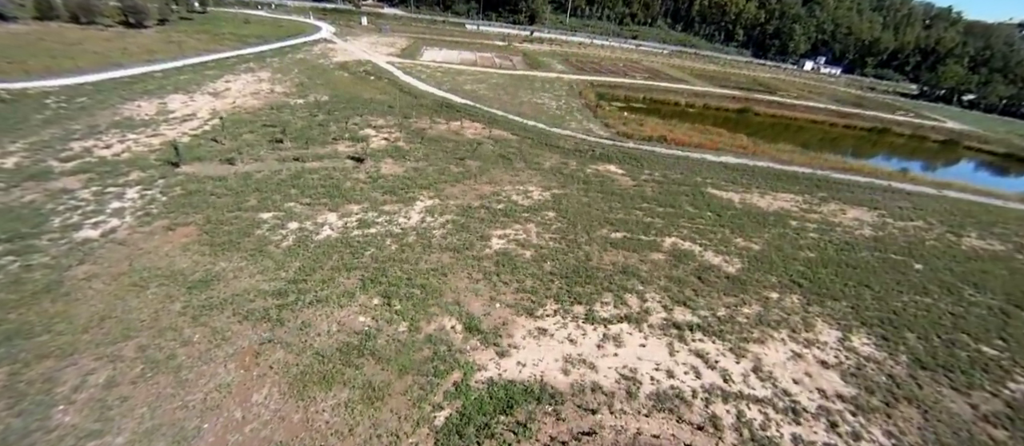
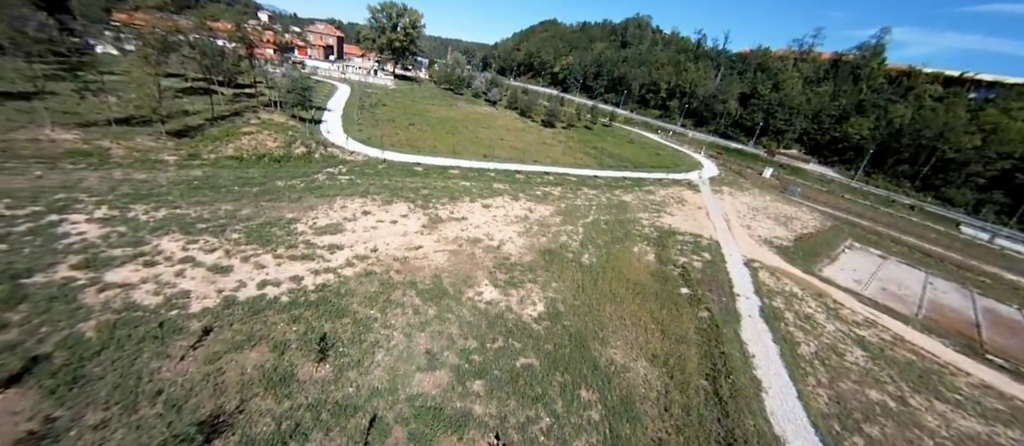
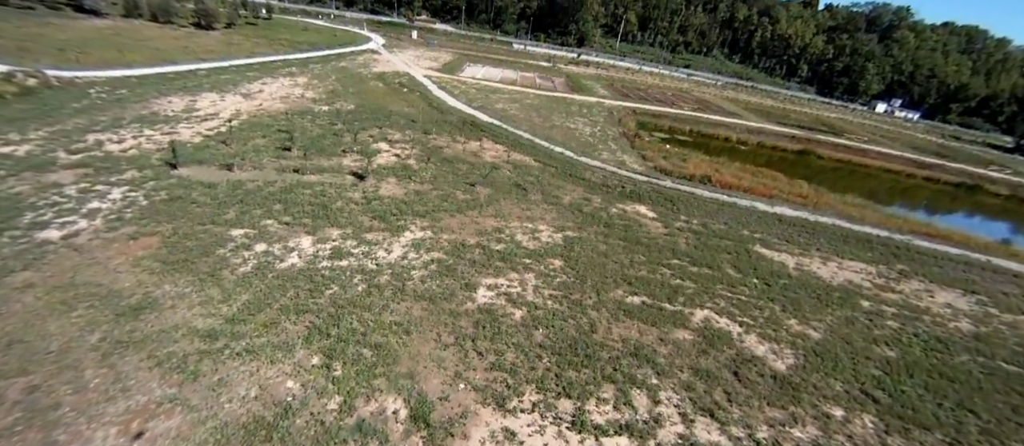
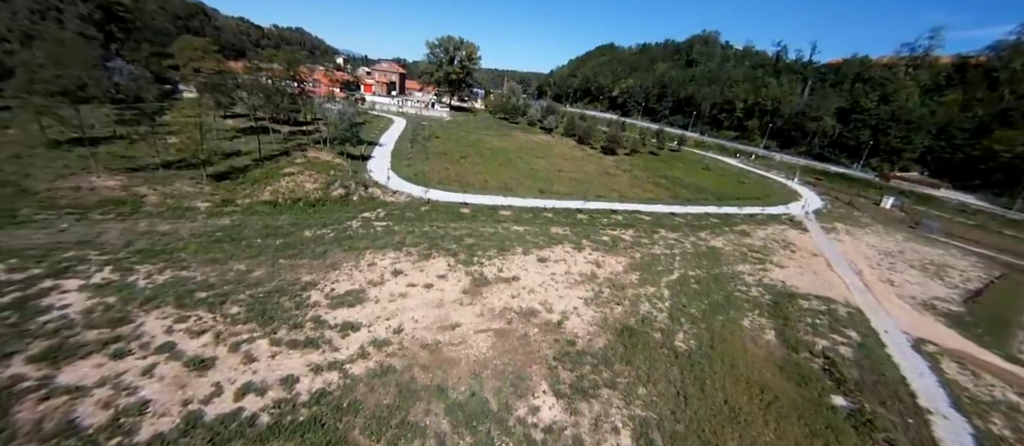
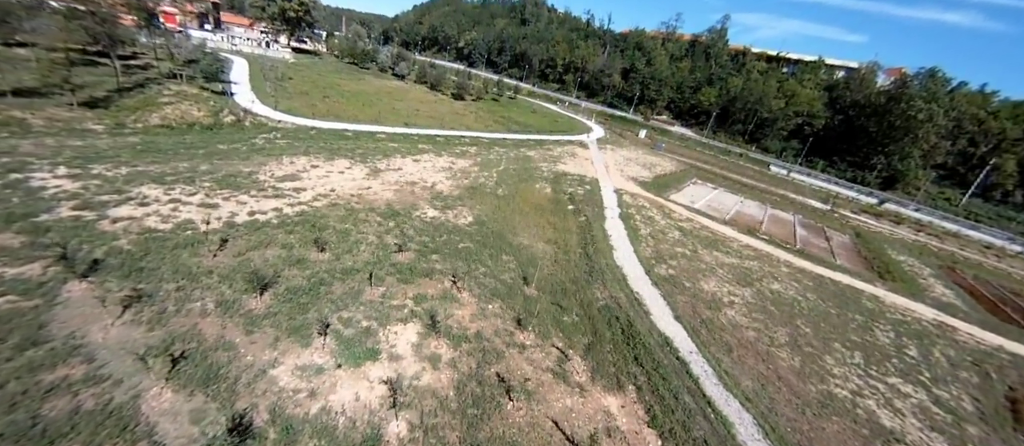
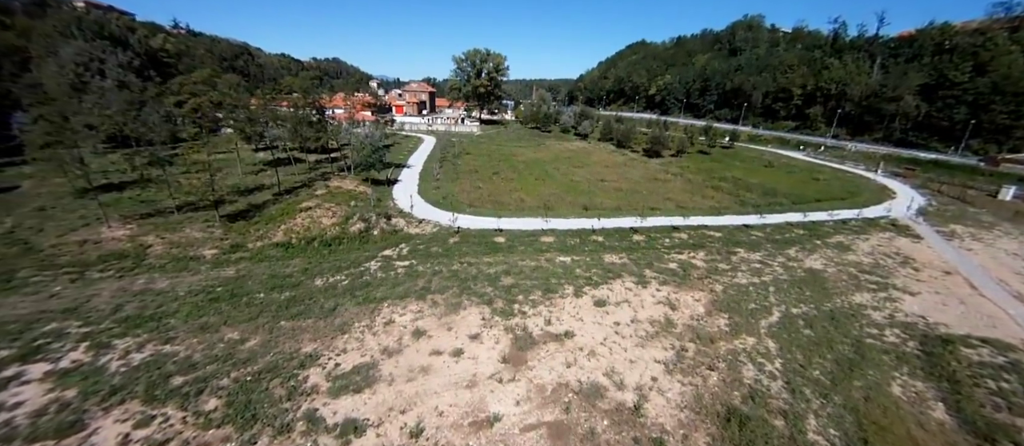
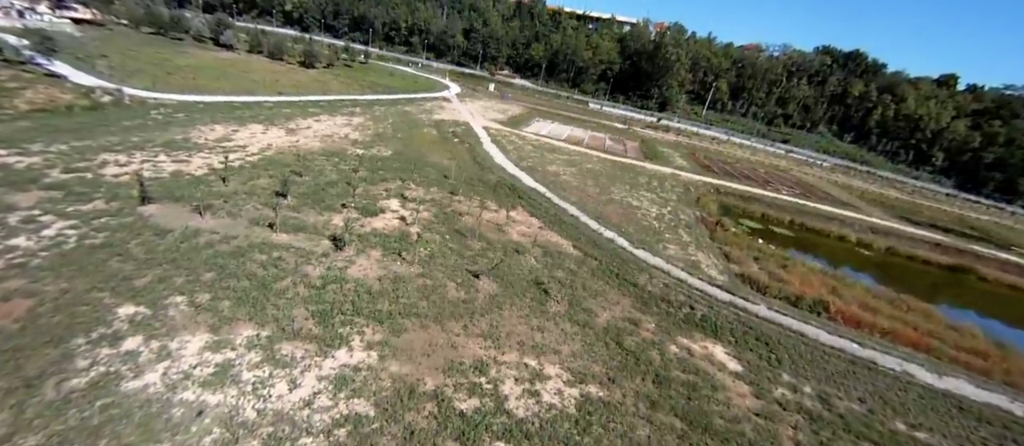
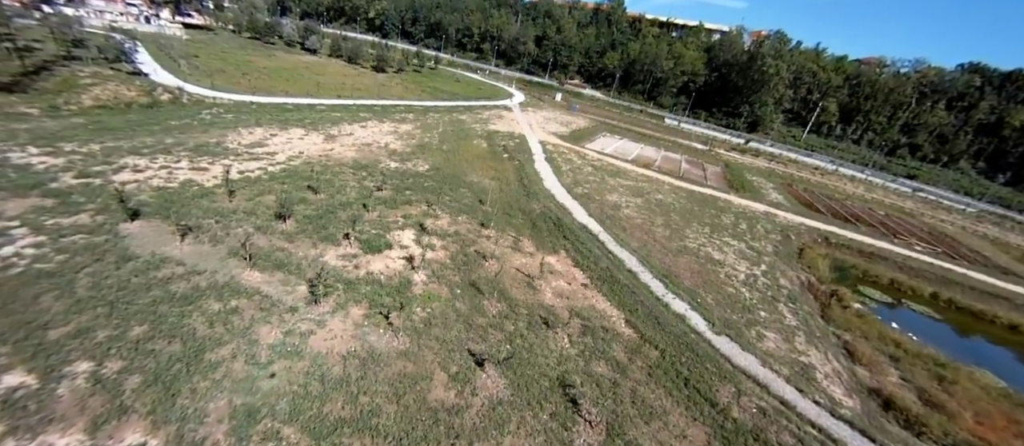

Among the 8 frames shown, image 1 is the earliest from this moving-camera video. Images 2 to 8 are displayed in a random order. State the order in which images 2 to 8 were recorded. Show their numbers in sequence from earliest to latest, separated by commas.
3, 7, 8, 5, 2, 4, 6
